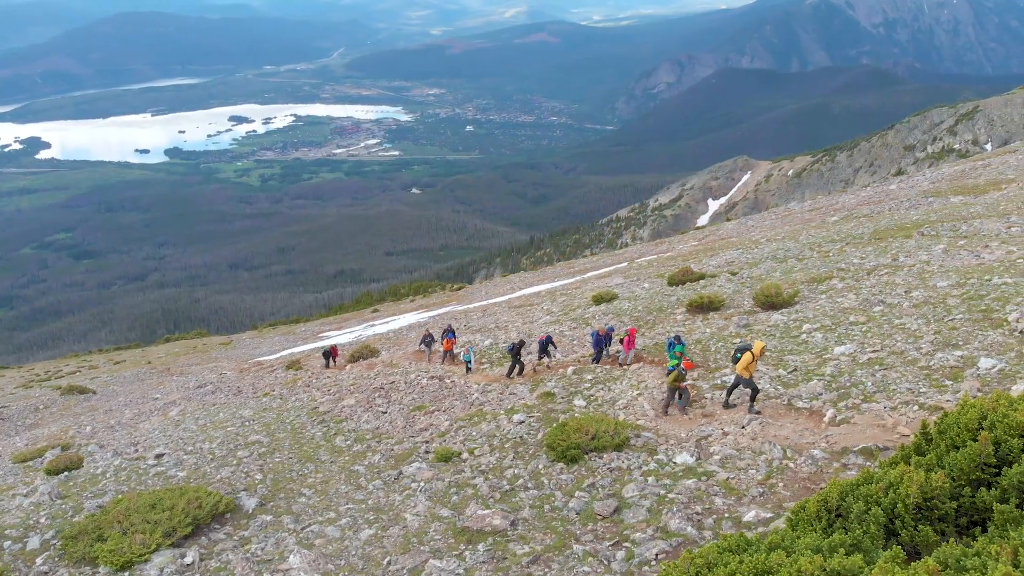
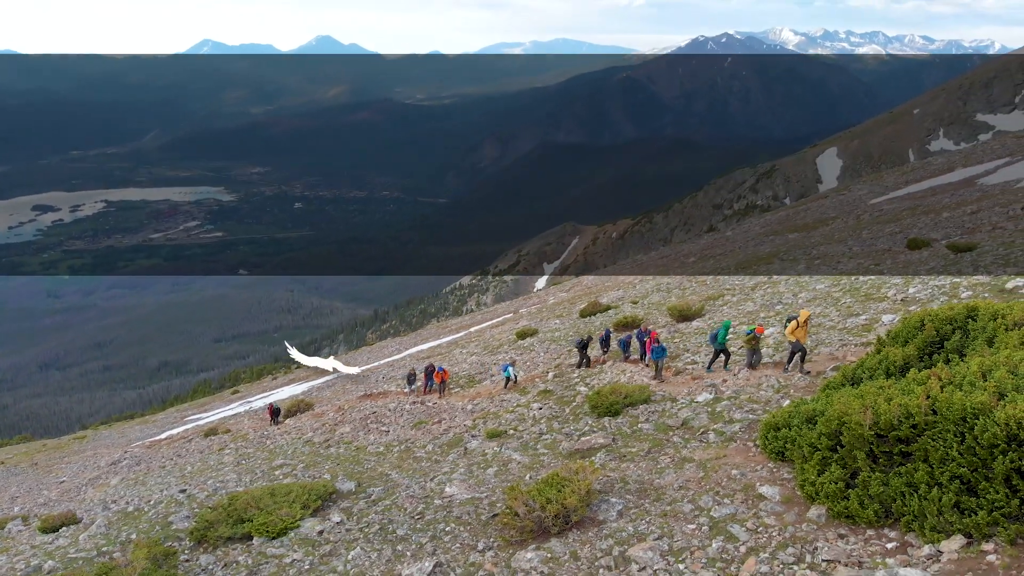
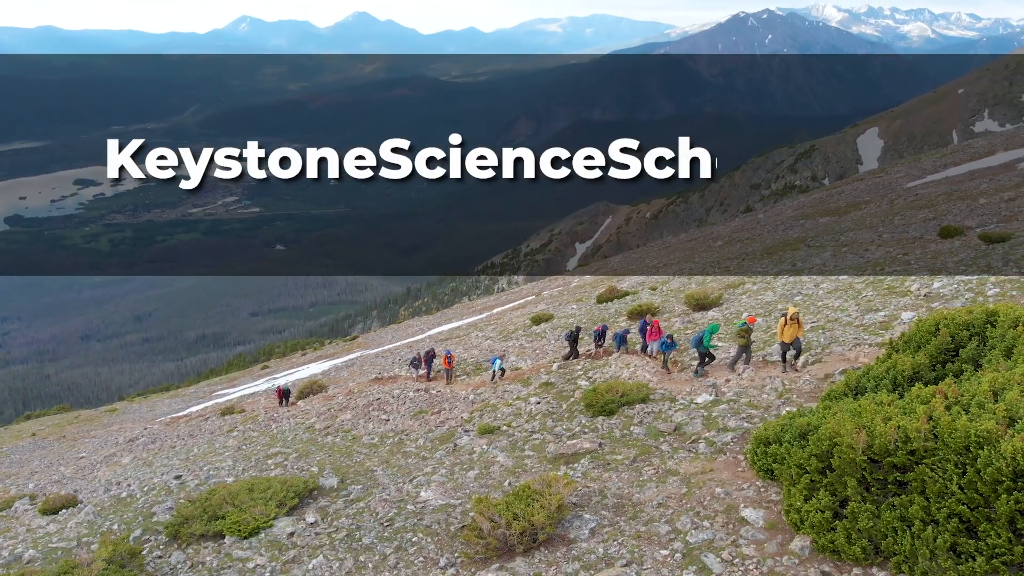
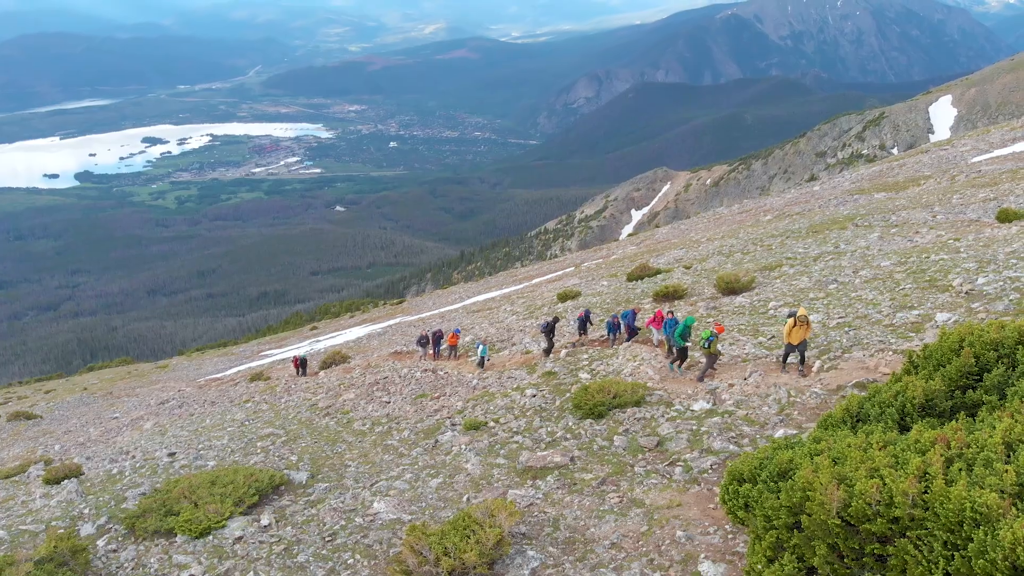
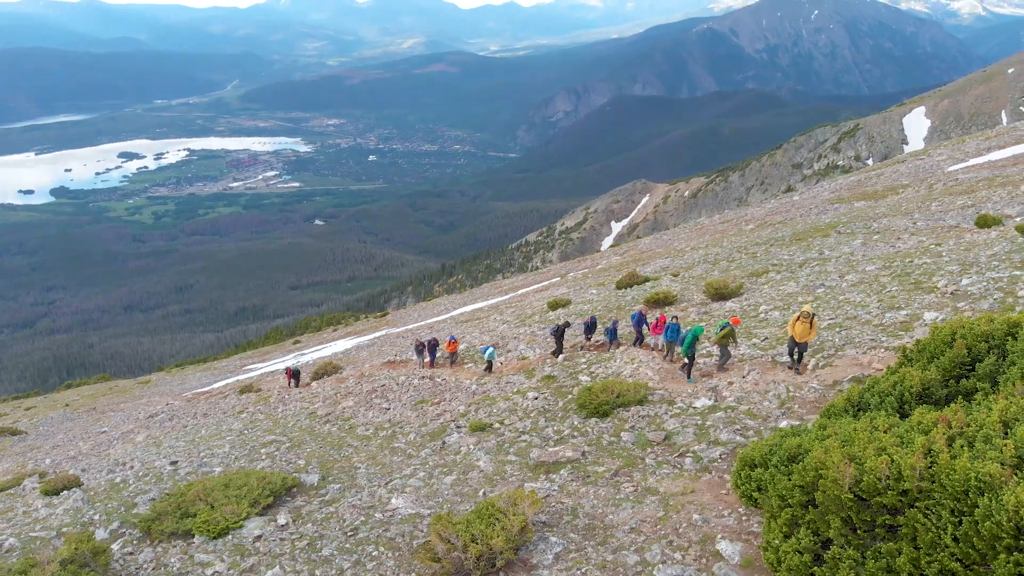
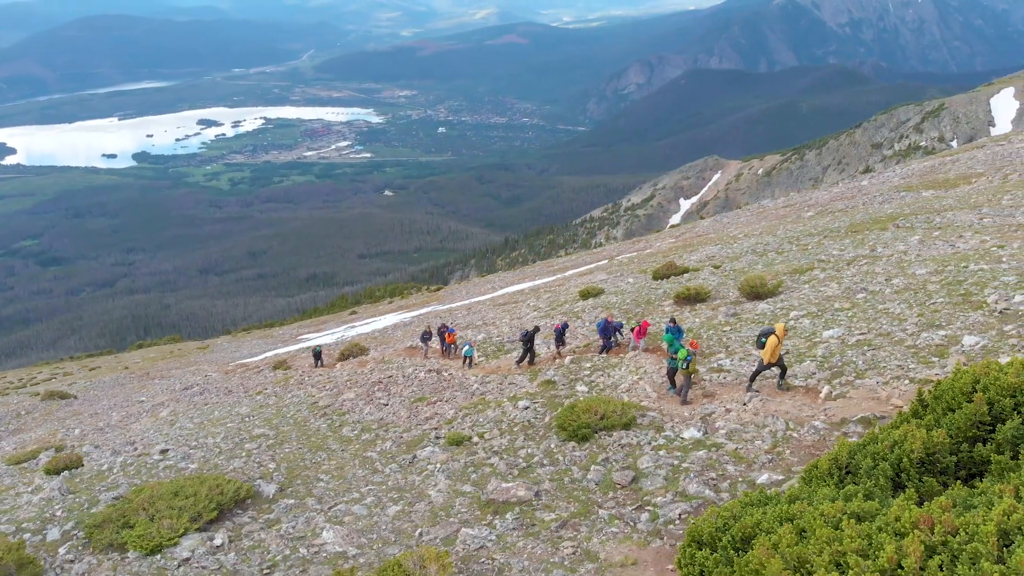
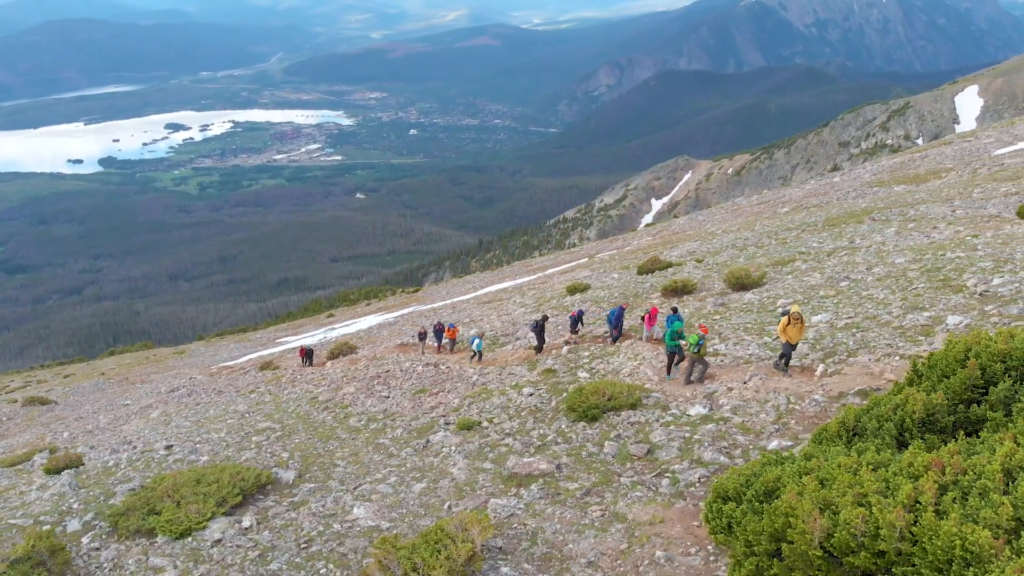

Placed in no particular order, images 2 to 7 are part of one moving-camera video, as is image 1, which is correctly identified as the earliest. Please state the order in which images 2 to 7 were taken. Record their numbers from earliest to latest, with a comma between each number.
6, 7, 4, 5, 3, 2
